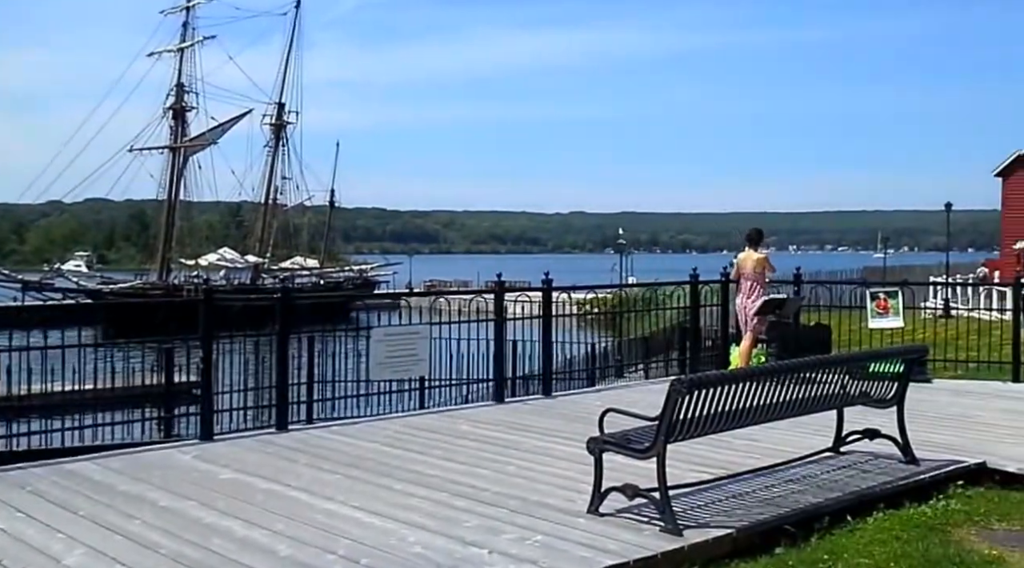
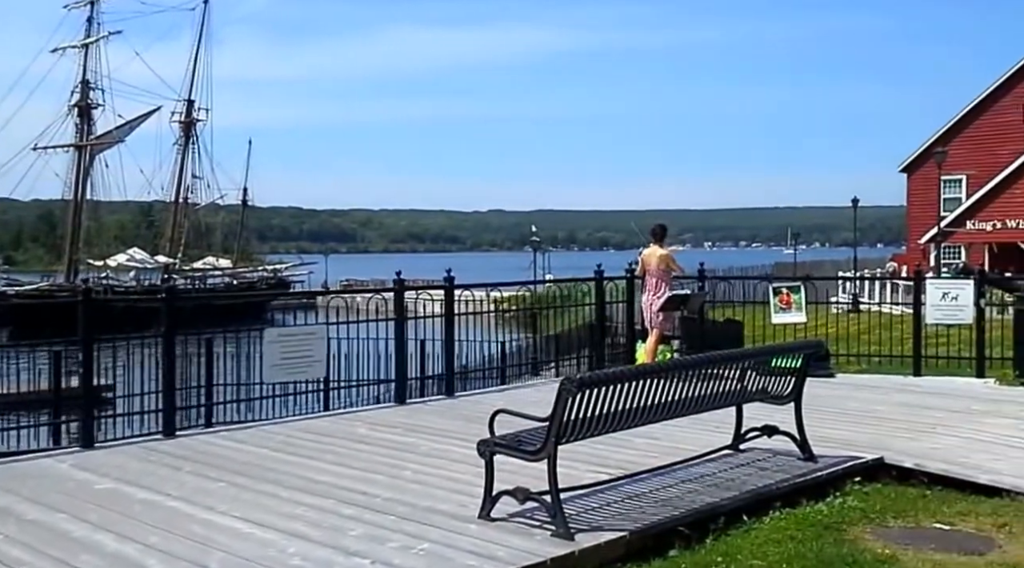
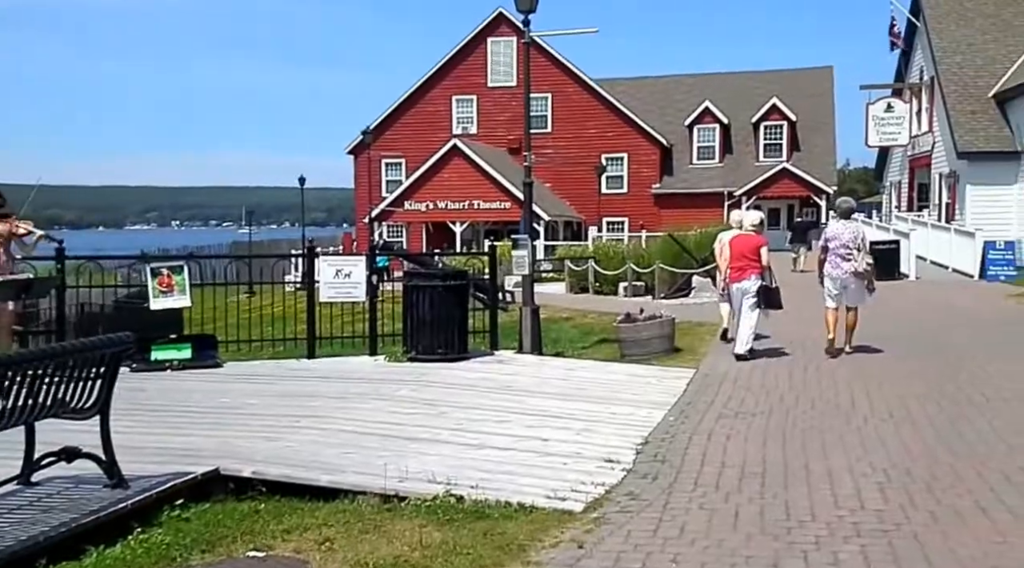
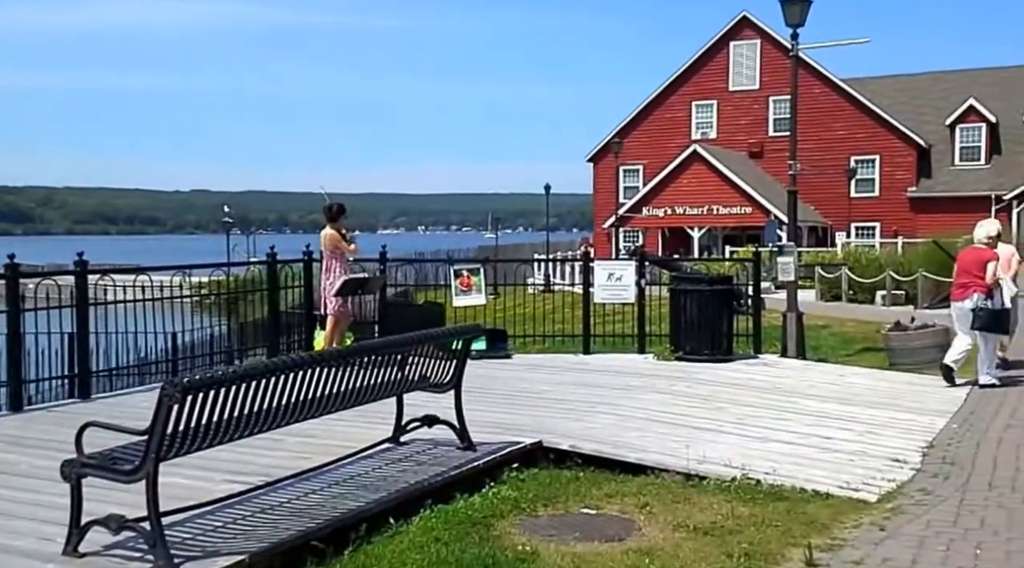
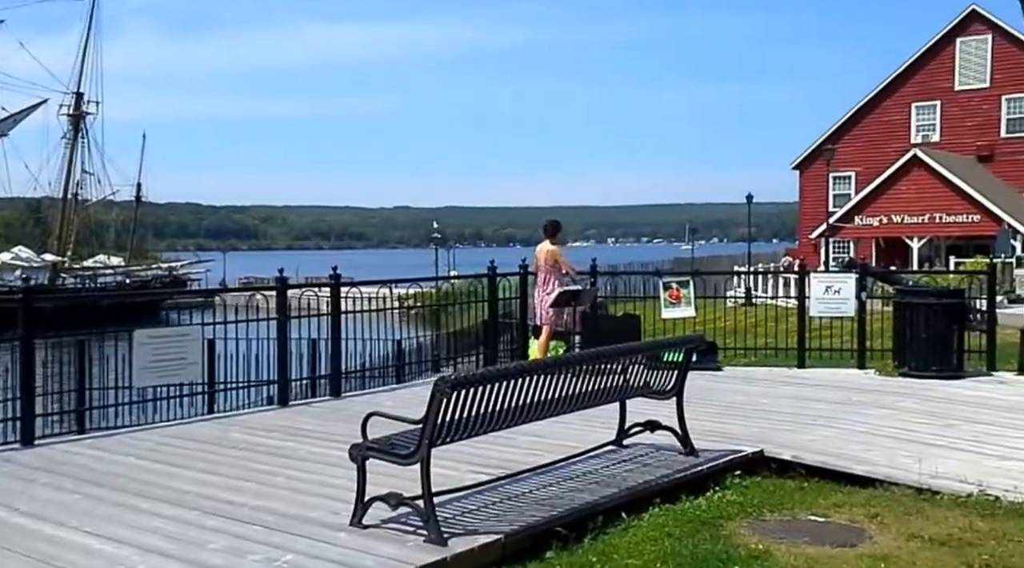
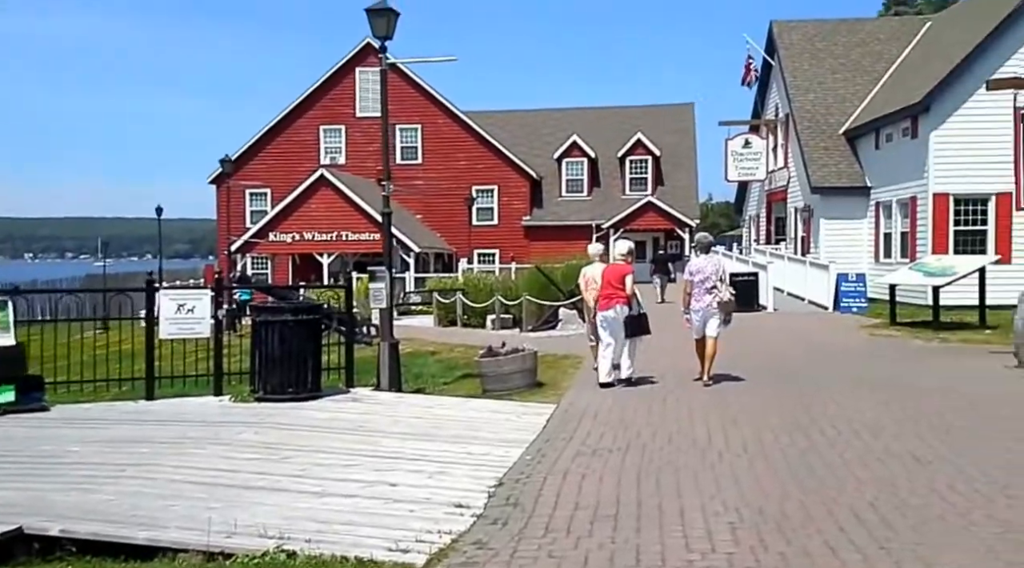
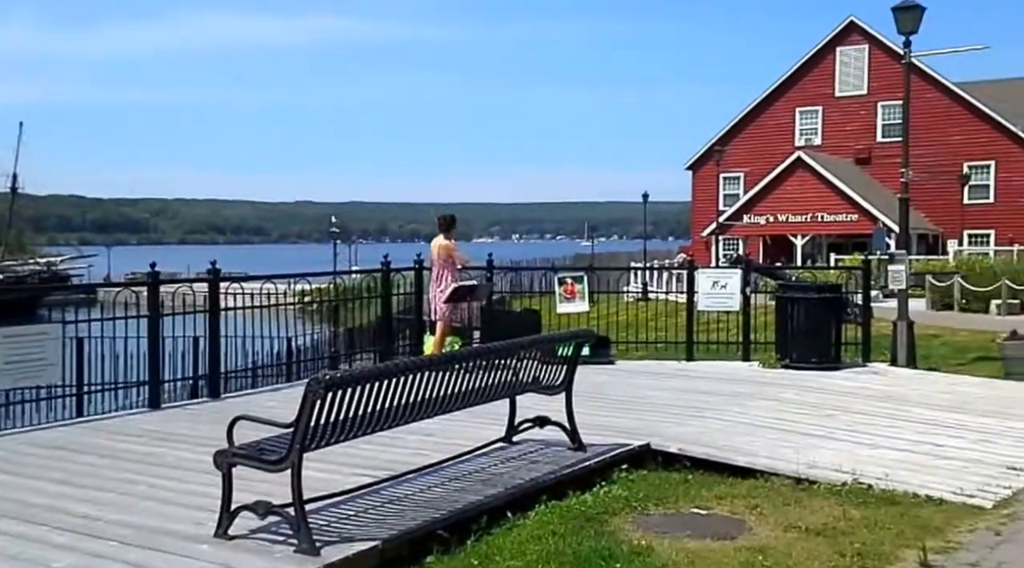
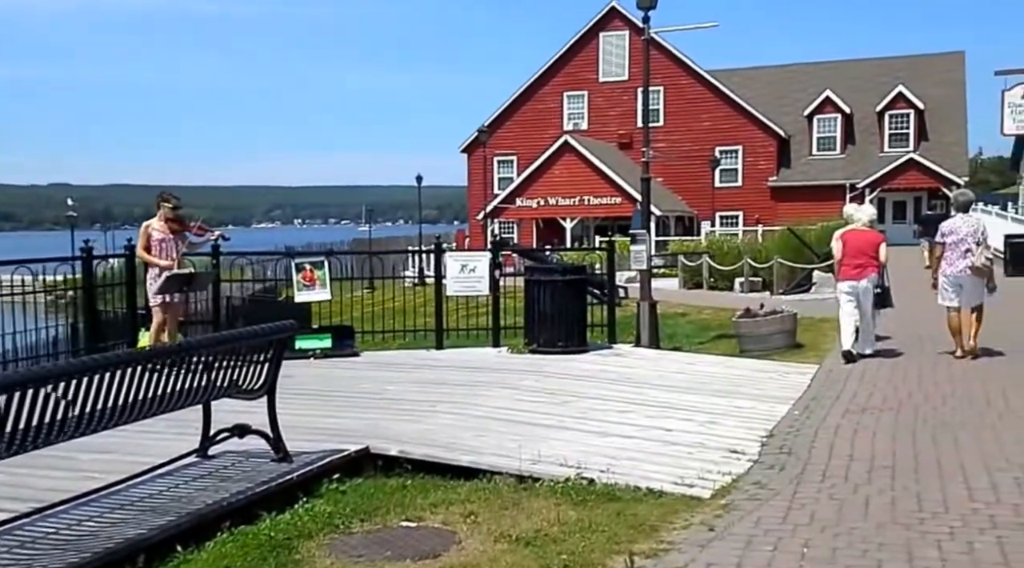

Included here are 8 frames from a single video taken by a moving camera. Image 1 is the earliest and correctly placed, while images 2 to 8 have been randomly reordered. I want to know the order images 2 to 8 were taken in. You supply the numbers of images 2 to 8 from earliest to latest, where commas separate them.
2, 5, 7, 4, 8, 3, 6
